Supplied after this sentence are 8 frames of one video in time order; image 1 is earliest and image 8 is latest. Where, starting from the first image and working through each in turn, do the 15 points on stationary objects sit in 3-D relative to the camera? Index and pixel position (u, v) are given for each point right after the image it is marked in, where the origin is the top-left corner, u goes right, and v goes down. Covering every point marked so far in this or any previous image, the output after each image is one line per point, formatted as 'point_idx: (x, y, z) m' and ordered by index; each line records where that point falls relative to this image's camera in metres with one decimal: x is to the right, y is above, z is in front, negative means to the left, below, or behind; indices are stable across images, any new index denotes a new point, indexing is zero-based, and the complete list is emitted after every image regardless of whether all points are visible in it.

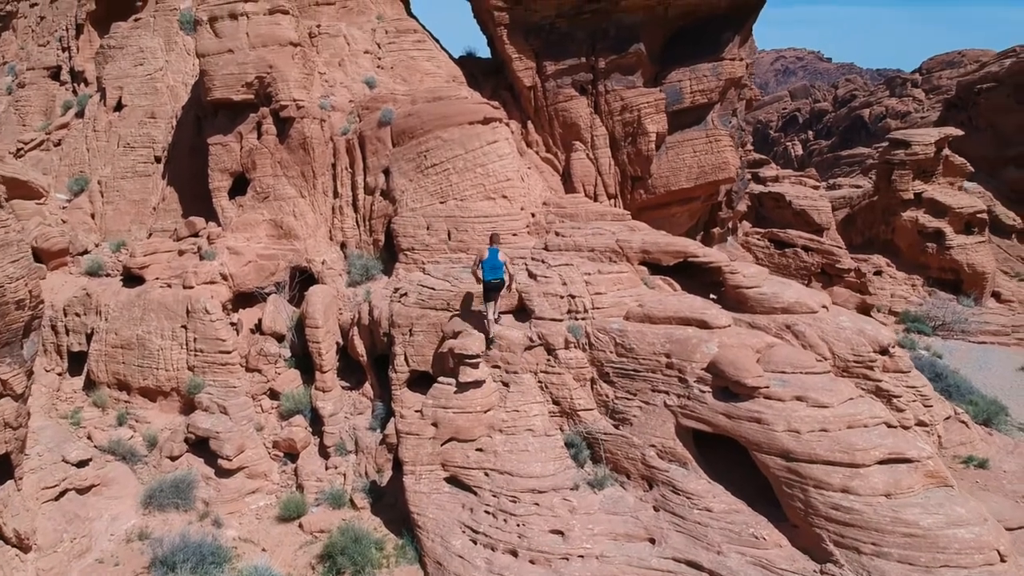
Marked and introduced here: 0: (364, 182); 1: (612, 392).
0: (-1.7, +1.2, +11.5) m
1: (+0.8, -0.9, +8.2) m
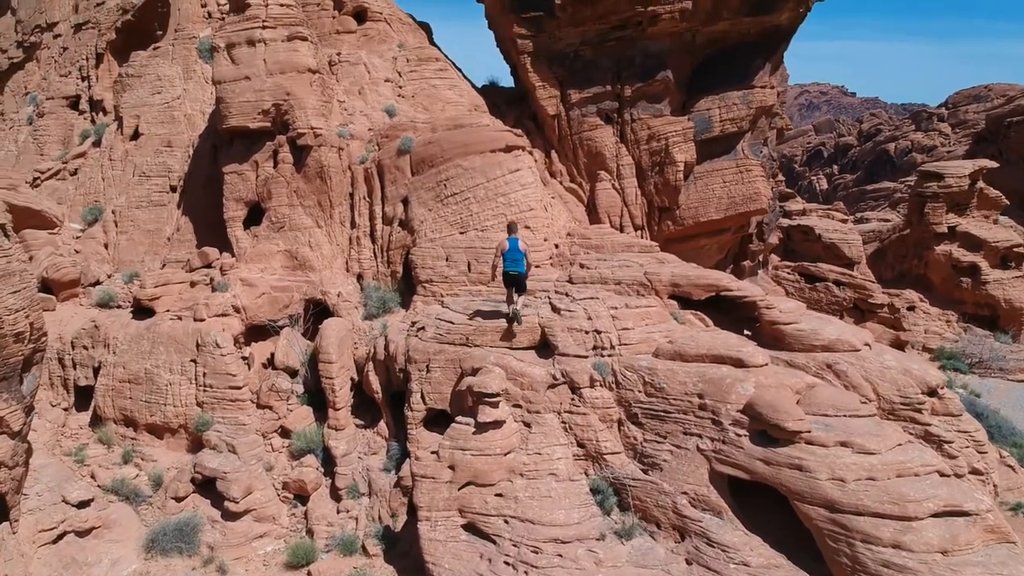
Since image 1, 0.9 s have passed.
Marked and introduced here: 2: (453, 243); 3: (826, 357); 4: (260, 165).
0: (-1.5, +0.8, +11.1) m
1: (+1.0, -1.1, +7.7) m
2: (-0.6, +0.5, +10.2) m
3: (+2.4, -0.5, +7.7) m
4: (-2.9, +1.4, +11.4) m
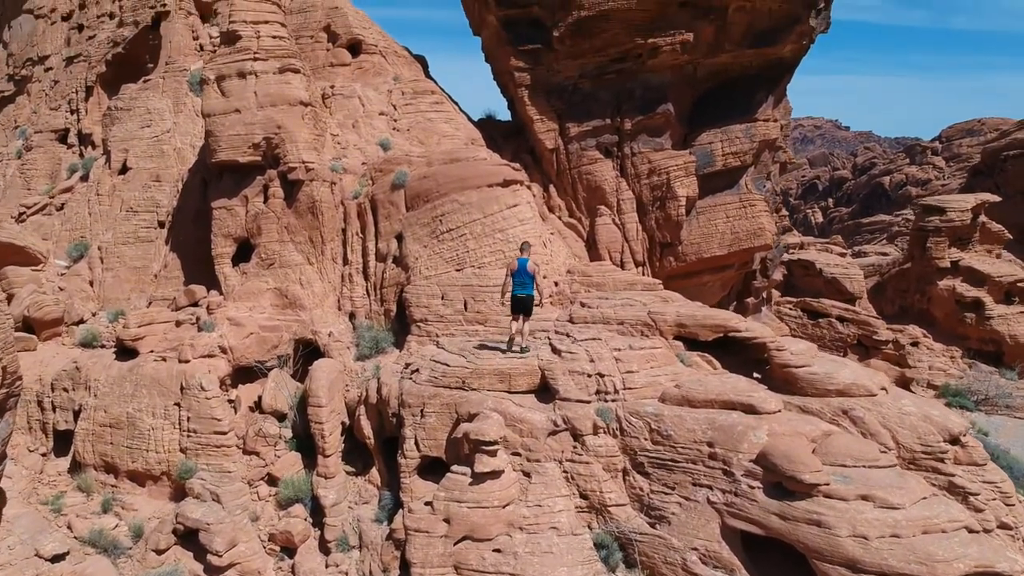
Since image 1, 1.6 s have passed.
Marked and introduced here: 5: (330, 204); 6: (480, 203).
0: (-1.5, +0.4, +10.7) m
1: (+1.0, -1.4, +7.3) m
2: (-0.6, +0.1, +9.8) m
3: (+2.4, -0.8, +7.3) m
4: (-2.9, +1.0, +11.1) m
5: (-2.0, +0.9, +10.9) m
6: (-0.3, +0.9, +10.1) m
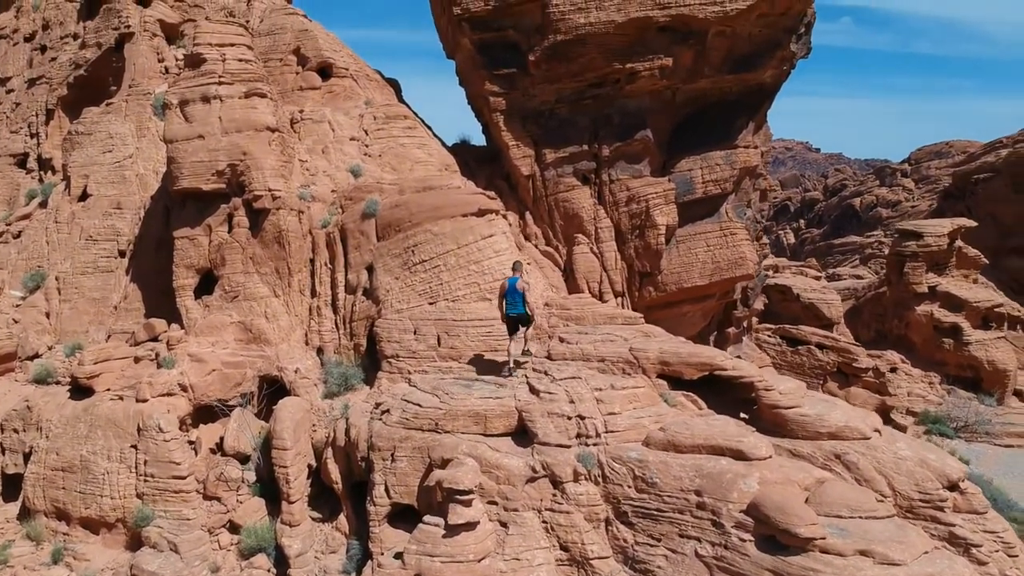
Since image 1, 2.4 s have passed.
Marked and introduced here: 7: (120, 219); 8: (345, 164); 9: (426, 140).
0: (-1.7, +0.1, +10.3) m
1: (+0.8, -1.7, +6.9) m
2: (-0.9, -0.3, +9.4) m
3: (+2.3, -1.1, +7.0) m
4: (-3.2, +0.6, +10.6) m
5: (-2.3, +0.6, +10.4) m
6: (-0.6, +0.5, +9.7) m
7: (-4.9, +0.9, +12.4) m
8: (-2.0, +1.5, +11.8) m
9: (-1.1, +1.9, +12.6) m
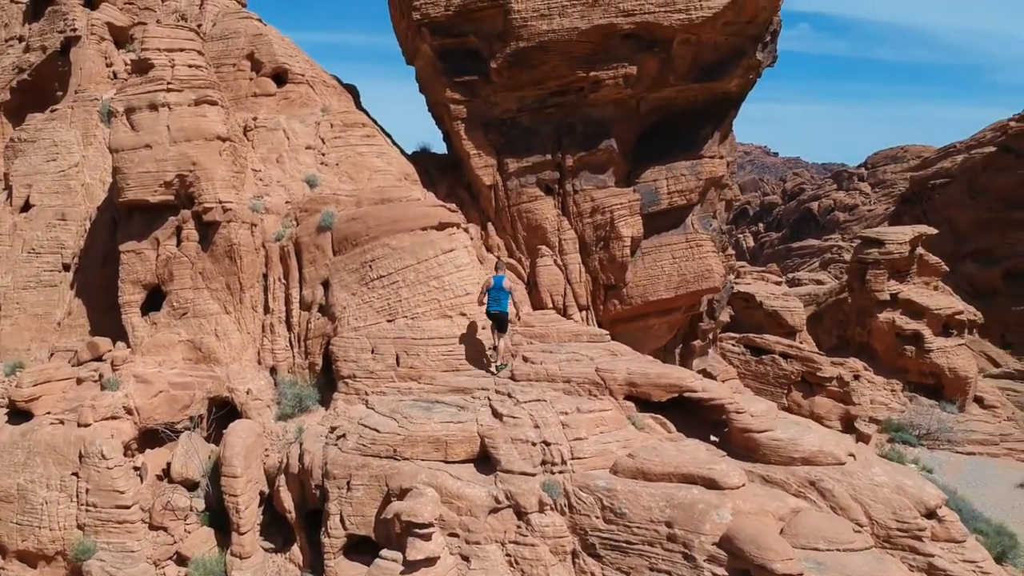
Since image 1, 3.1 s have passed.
0: (-2.1, -0.1, +9.9) m
1: (+0.6, -1.8, +6.5) m
2: (-1.2, -0.4, +9.0) m
3: (+2.0, -1.3, +6.7) m
4: (-3.6, +0.5, +10.2) m
5: (-2.6, +0.4, +10.0) m
6: (-0.9, +0.4, +9.4) m
7: (-5.3, +0.7, +11.9) m
8: (-2.4, +1.3, +11.4) m
9: (-1.6, +1.7, +12.3) m
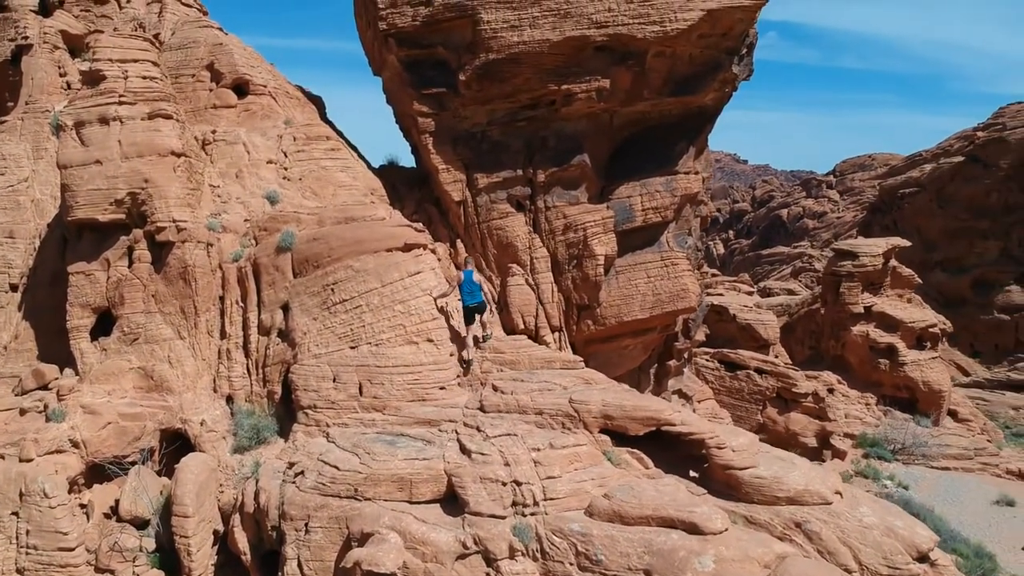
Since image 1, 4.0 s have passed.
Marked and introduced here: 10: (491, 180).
0: (-2.4, -0.3, +9.4) m
1: (+0.4, -2.0, +6.1) m
2: (-1.5, -0.6, +8.6) m
3: (+1.8, -1.4, +6.4) m
4: (-3.9, +0.2, +9.6) m
5: (-2.9, +0.2, +9.5) m
6: (-1.2, +0.2, +8.9) m
7: (-5.7, +0.4, +11.3) m
8: (-2.8, +1.1, +11.0) m
9: (-1.9, +1.5, +11.8) m
10: (-0.2, +1.2, +11.5) m
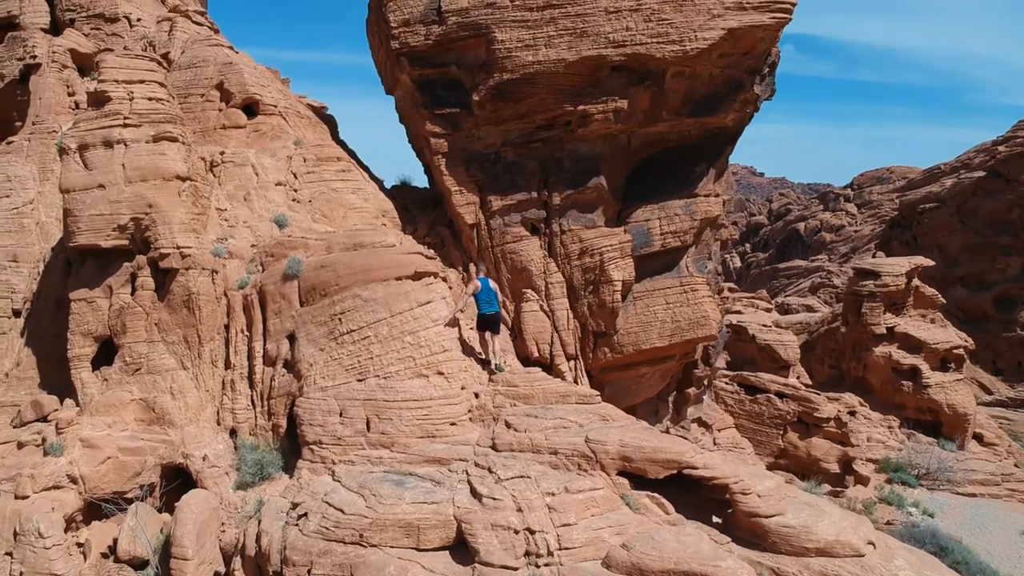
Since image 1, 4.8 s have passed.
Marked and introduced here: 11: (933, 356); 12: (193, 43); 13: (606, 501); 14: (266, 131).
0: (-2.3, -0.6, +9.1) m
1: (+0.4, -2.3, +5.8) m
2: (-1.4, -0.9, +8.3) m
3: (+1.9, -1.7, +6.0) m
4: (-3.8, 0.0, +9.4) m
5: (-2.8, -0.1, +9.3) m
6: (-1.1, -0.1, +8.6) m
7: (-5.5, +0.2, +11.1) m
8: (-2.6, +0.8, +10.7) m
9: (-1.8, +1.2, +11.5) m
10: (-0.1, +0.9, +11.2) m
11: (+8.5, -1.4, +20.1) m
12: (-3.9, +3.0, +12.2) m
13: (+0.6, -1.4, +6.8) m
14: (-2.9, +1.8, +11.6) m
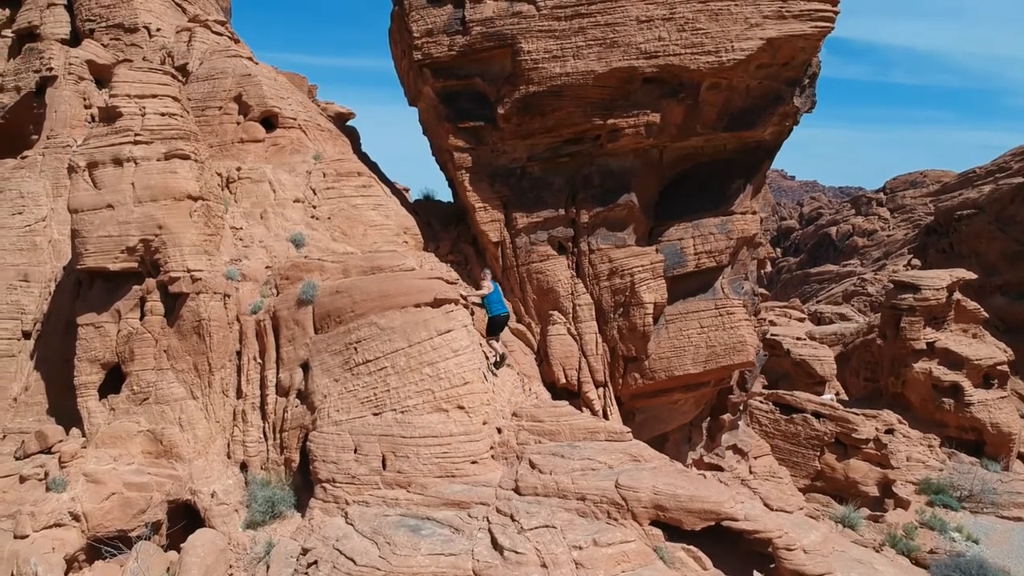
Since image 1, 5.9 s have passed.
0: (-2.1, -0.8, +8.7) m
1: (+0.6, -2.5, +5.3) m
2: (-1.2, -1.1, +7.8) m
3: (+2.0, -1.9, +5.4) m
4: (-3.5, -0.3, +9.0) m
5: (-2.6, -0.3, +8.8) m
6: (-0.9, -0.3, +8.1) m
7: (-5.3, -0.1, +10.7) m
8: (-2.4, +0.6, +10.3) m
9: (-1.5, +1.0, +11.1) m
10: (+0.2, +0.7, +10.7) m
11: (+9.1, -1.7, +19.3) m
12: (-3.6, +2.8, +11.8) m
13: (+0.8, -1.7, +6.3) m
14: (-2.6, +1.6, +11.2) m
